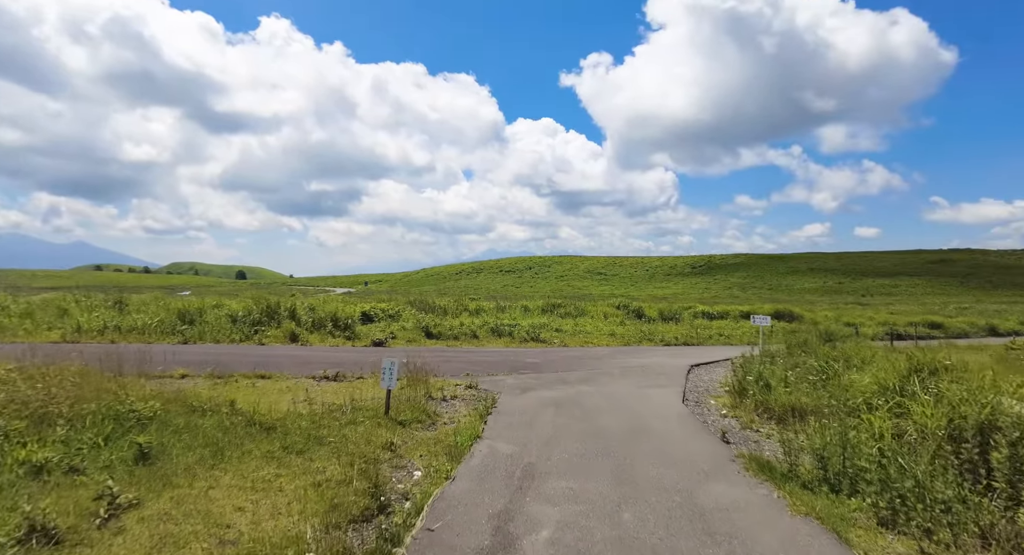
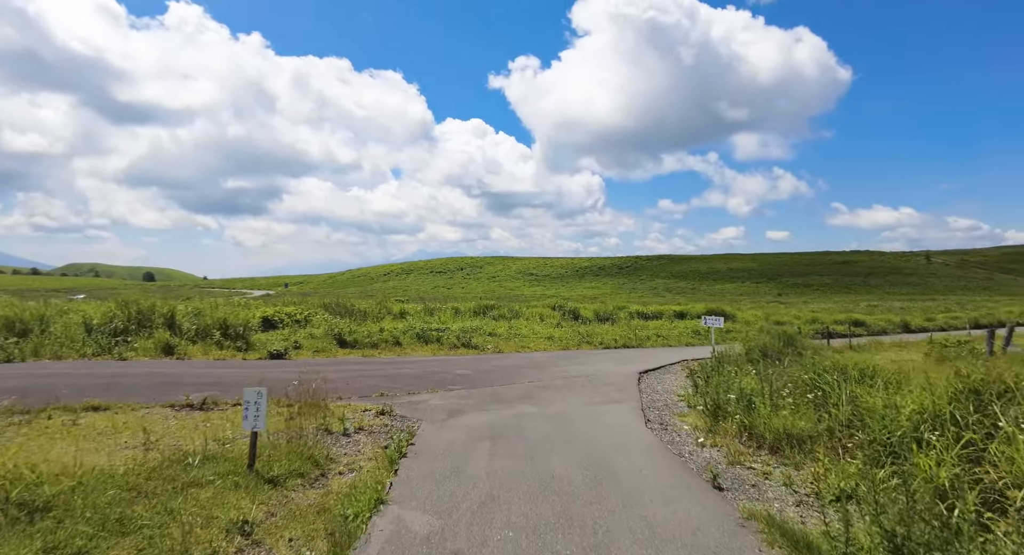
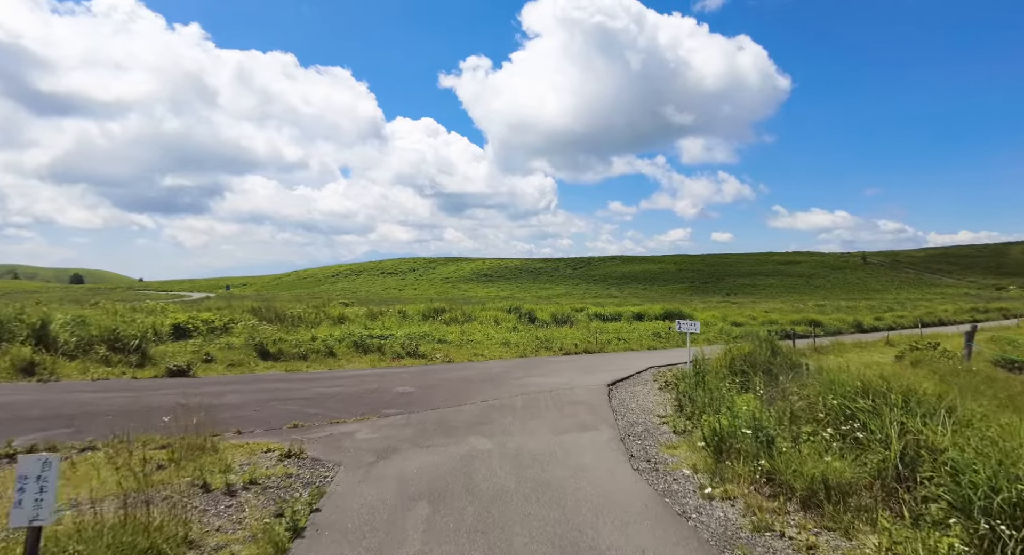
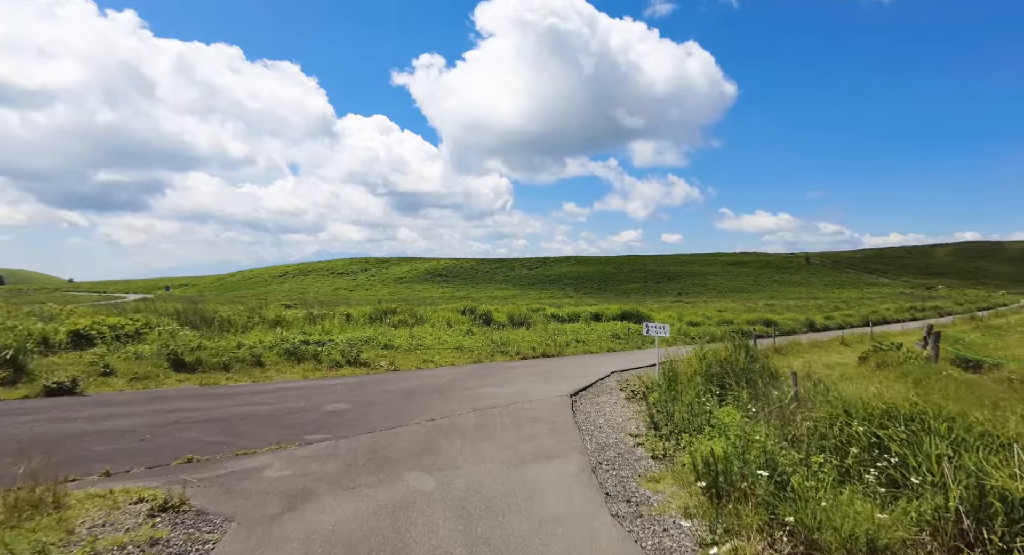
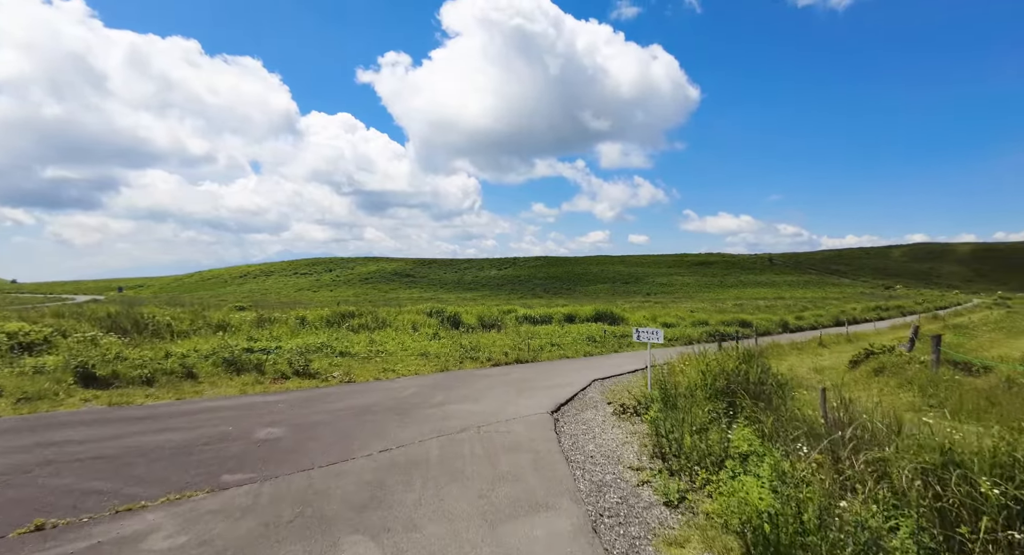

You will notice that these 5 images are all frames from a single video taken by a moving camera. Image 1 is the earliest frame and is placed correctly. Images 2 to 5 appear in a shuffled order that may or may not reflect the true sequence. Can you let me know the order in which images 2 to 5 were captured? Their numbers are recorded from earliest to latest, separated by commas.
2, 3, 4, 5
